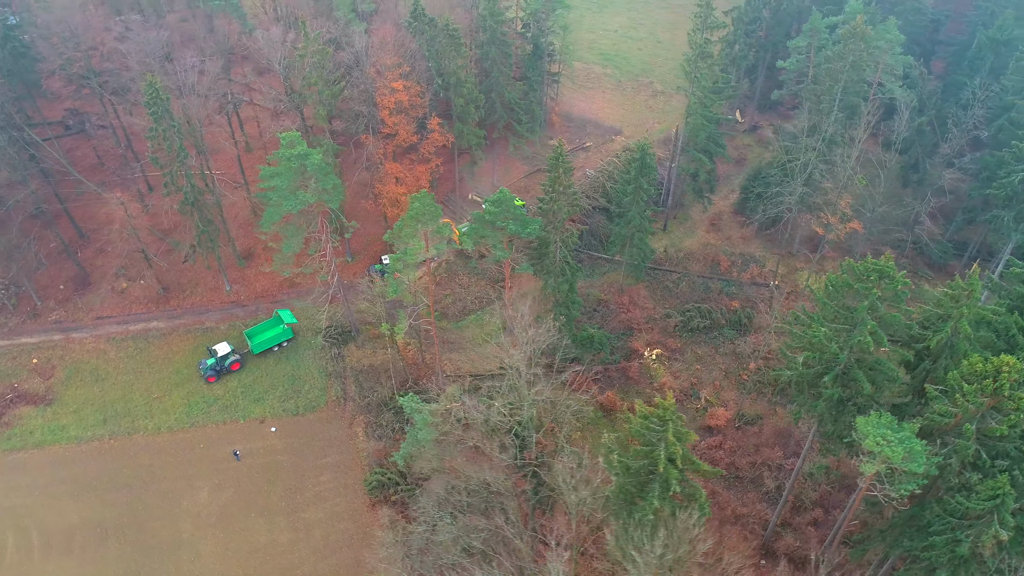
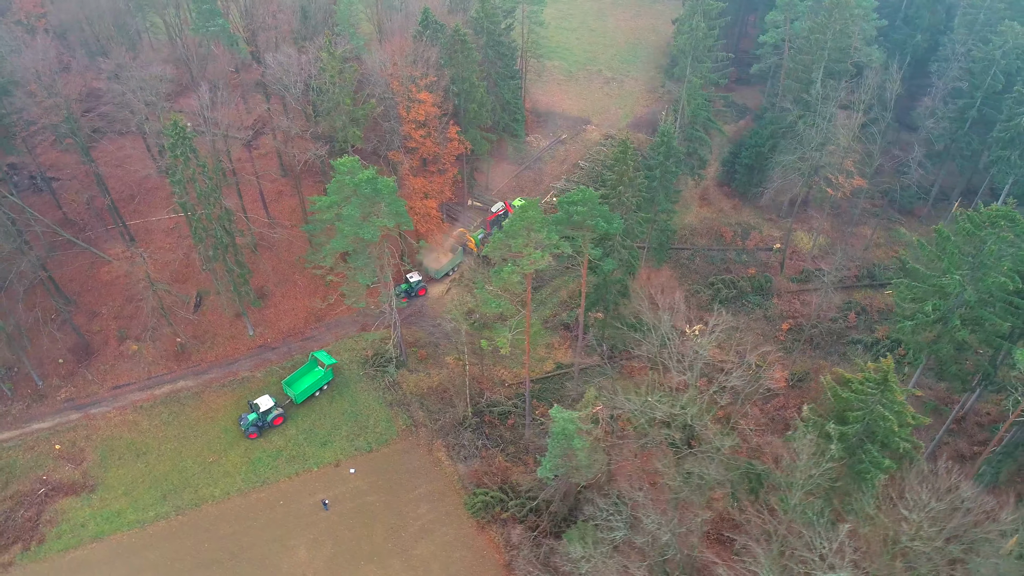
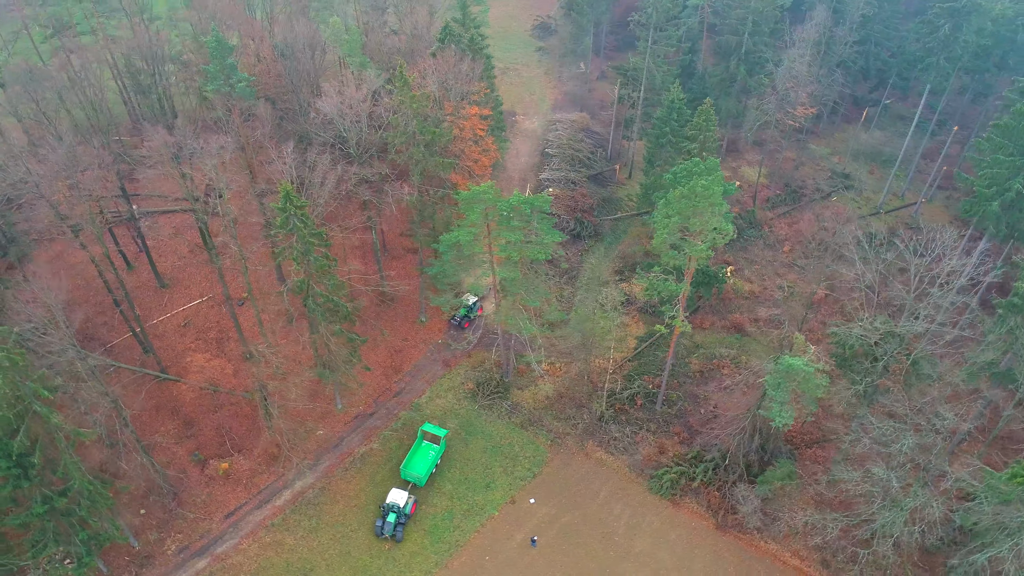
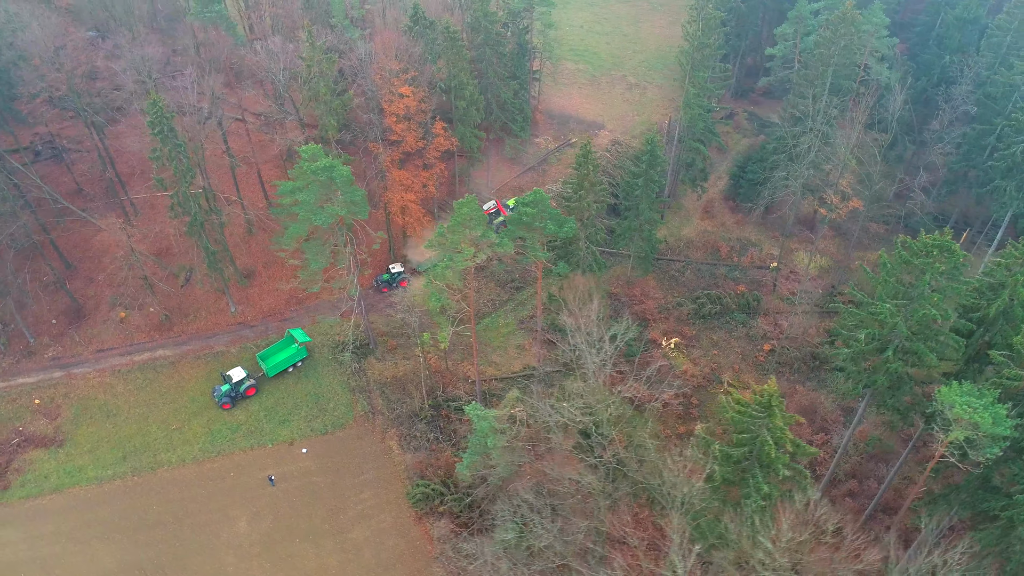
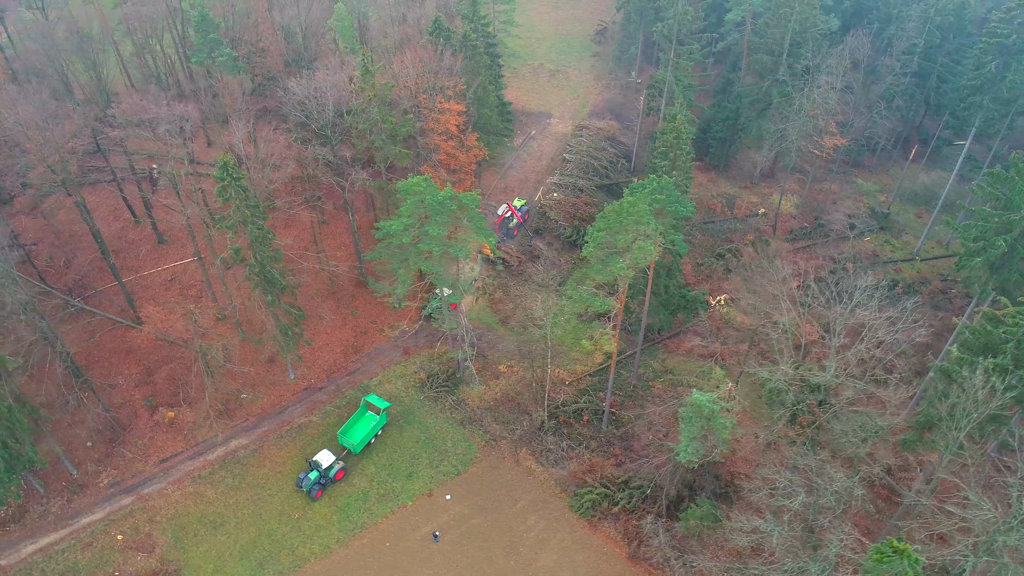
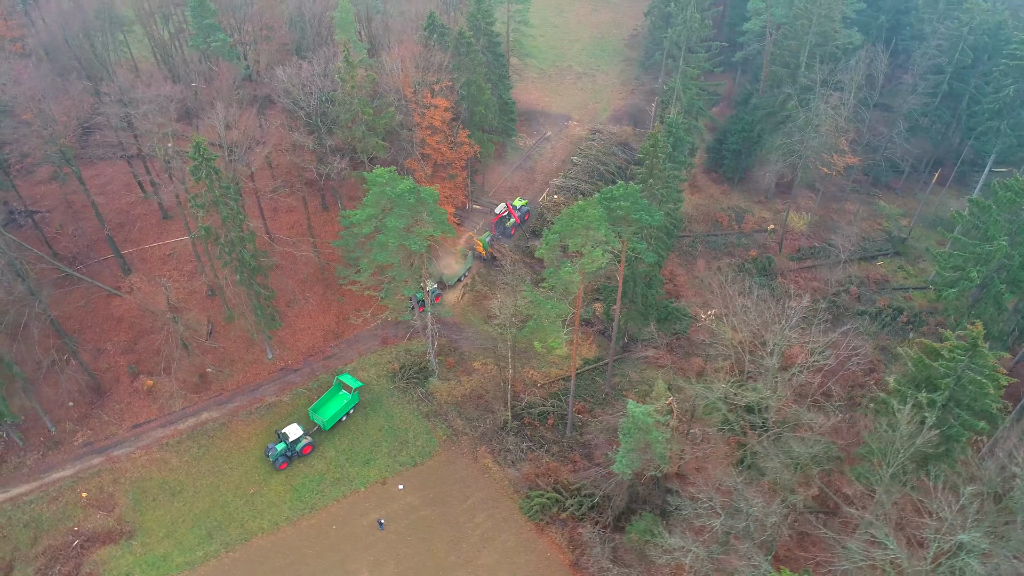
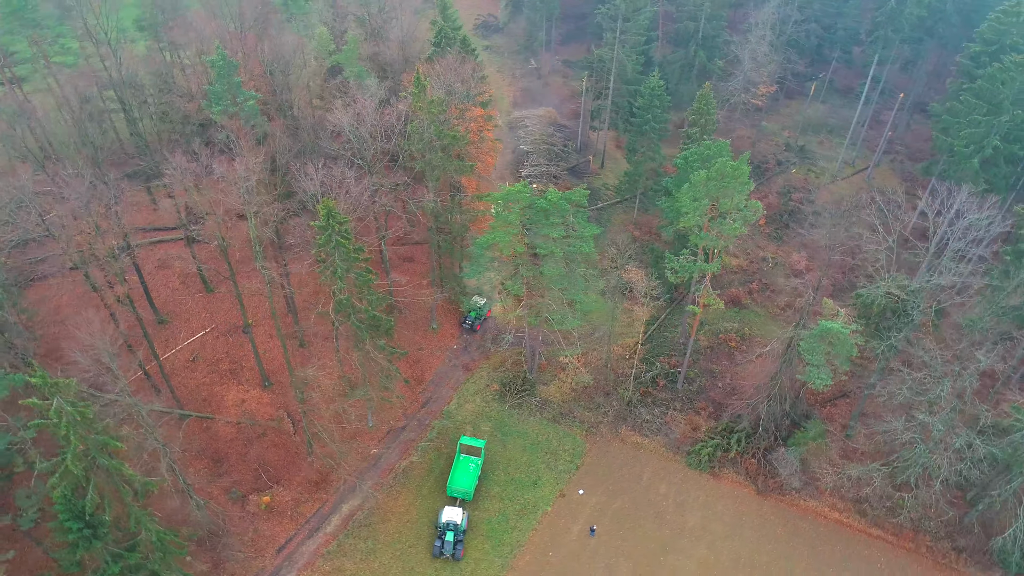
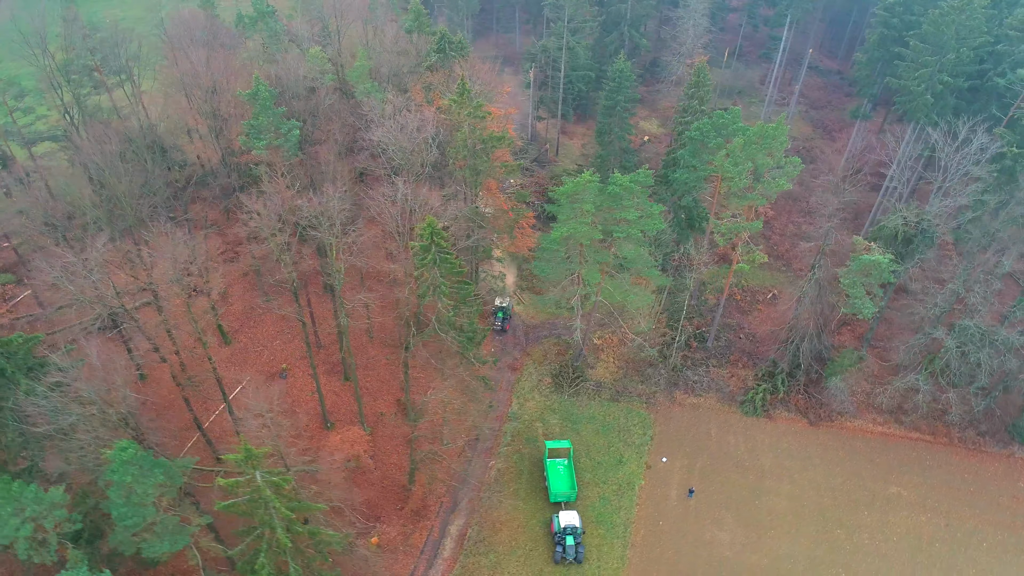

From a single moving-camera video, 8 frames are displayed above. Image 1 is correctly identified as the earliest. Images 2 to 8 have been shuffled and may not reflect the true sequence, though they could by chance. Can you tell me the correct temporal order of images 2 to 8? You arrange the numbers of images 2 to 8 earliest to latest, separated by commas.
4, 2, 6, 5, 3, 7, 8
